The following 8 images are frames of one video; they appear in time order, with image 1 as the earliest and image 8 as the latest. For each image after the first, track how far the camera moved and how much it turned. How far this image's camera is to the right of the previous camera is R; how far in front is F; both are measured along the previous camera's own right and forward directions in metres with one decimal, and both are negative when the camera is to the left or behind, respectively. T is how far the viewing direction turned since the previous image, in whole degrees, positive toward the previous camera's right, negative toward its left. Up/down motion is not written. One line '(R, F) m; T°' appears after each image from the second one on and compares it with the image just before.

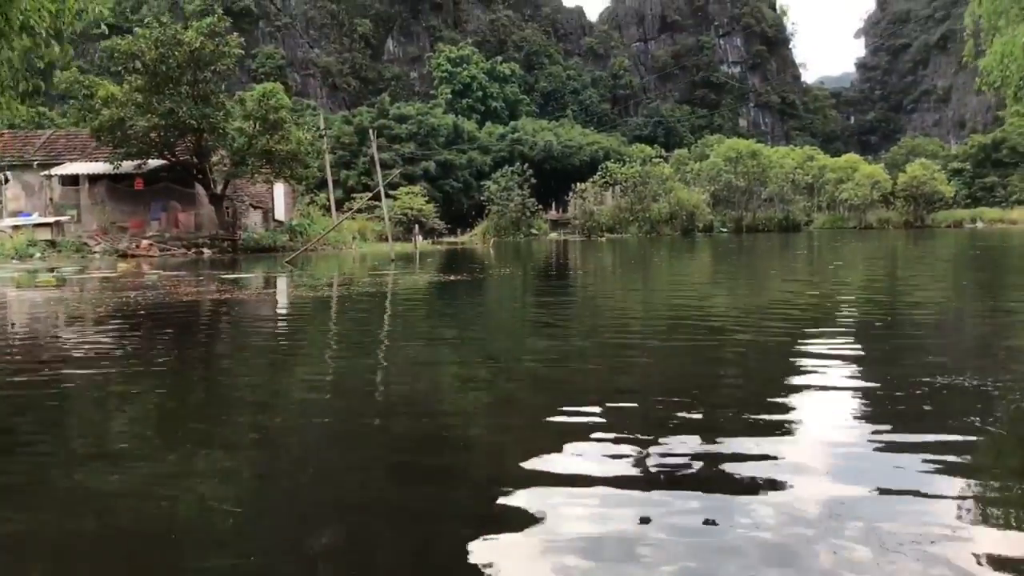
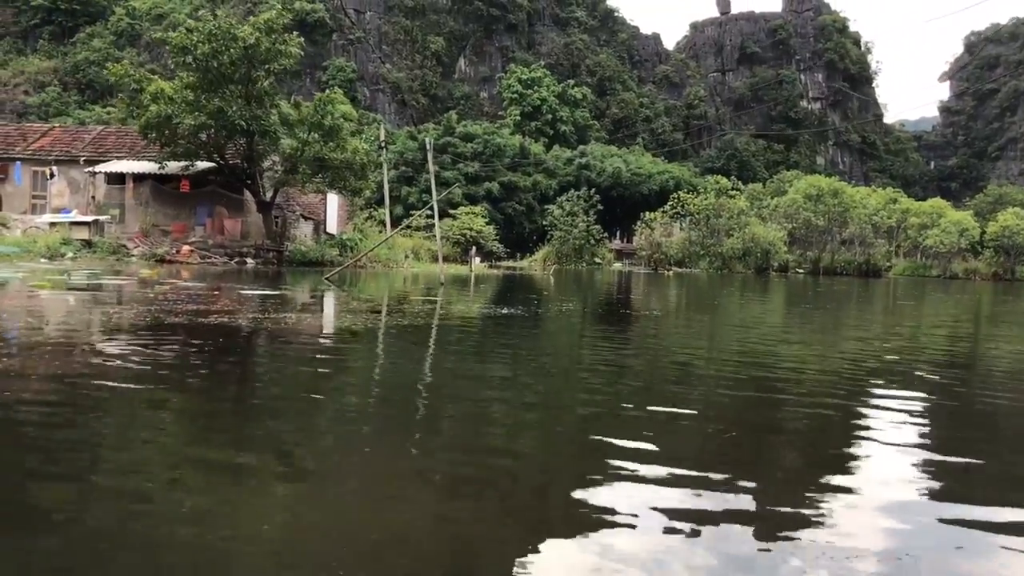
(-0.1, +1.3) m; -4°
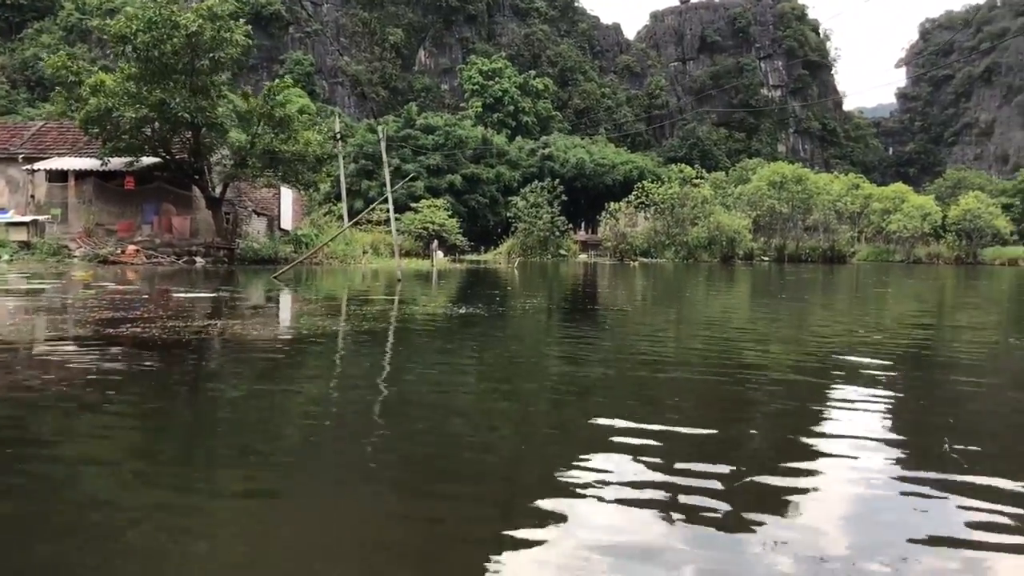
(+0.1, +0.5) m; +2°
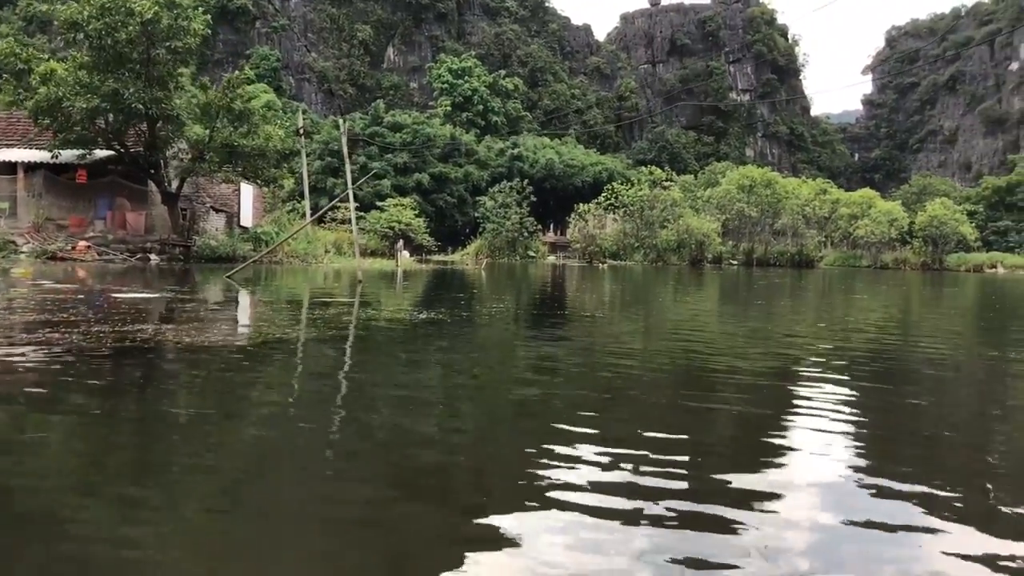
(0.0, +0.4) m; +2°
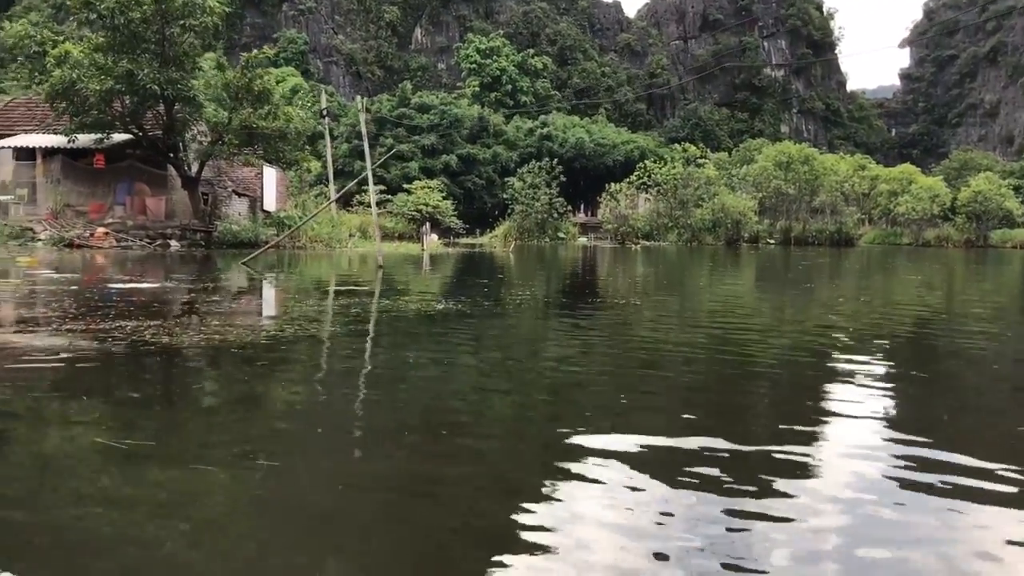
(0.0, +0.5) m; -2°
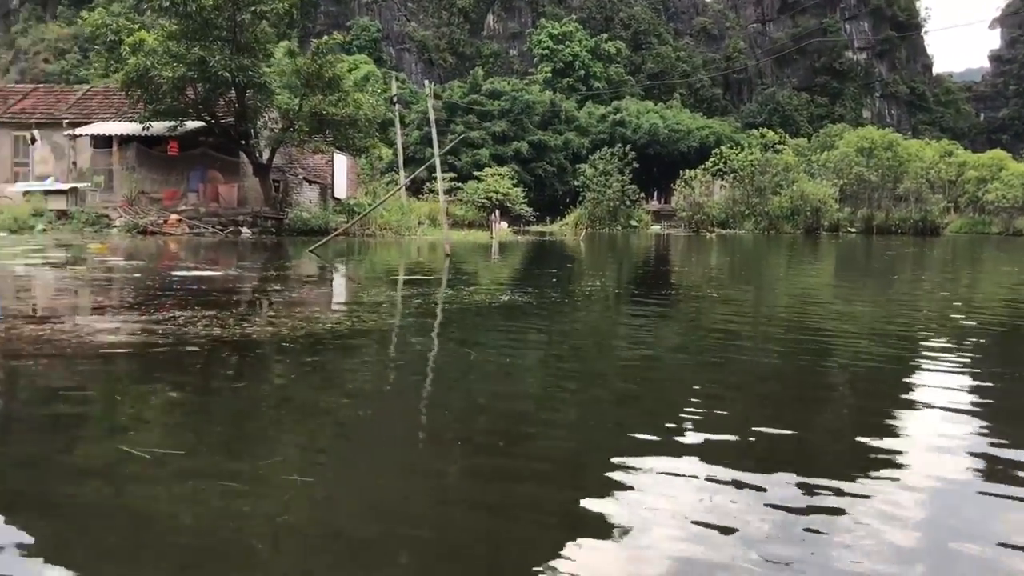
(0.0, +0.3) m; -4°
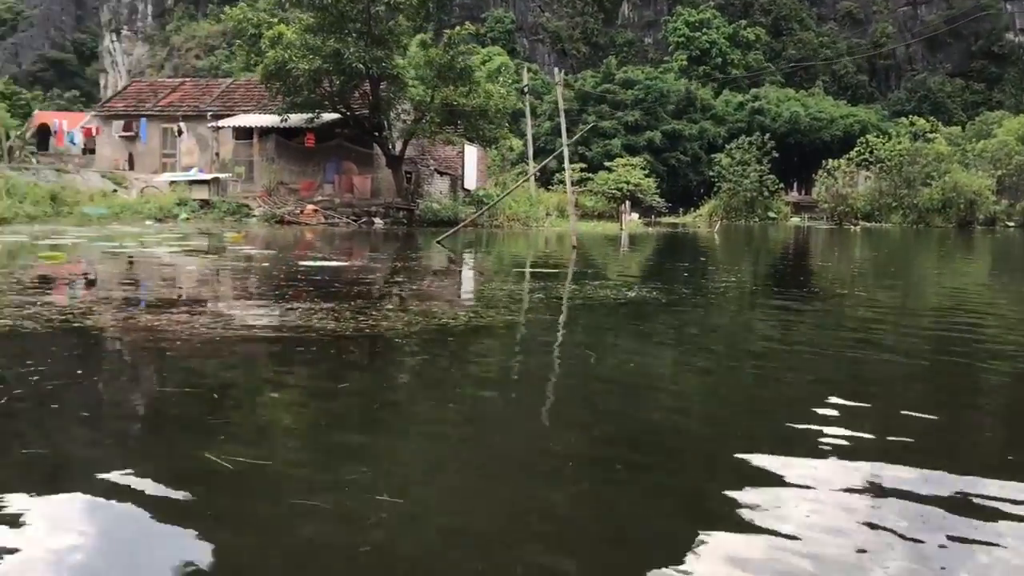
(0.0, +0.2) m; -8°
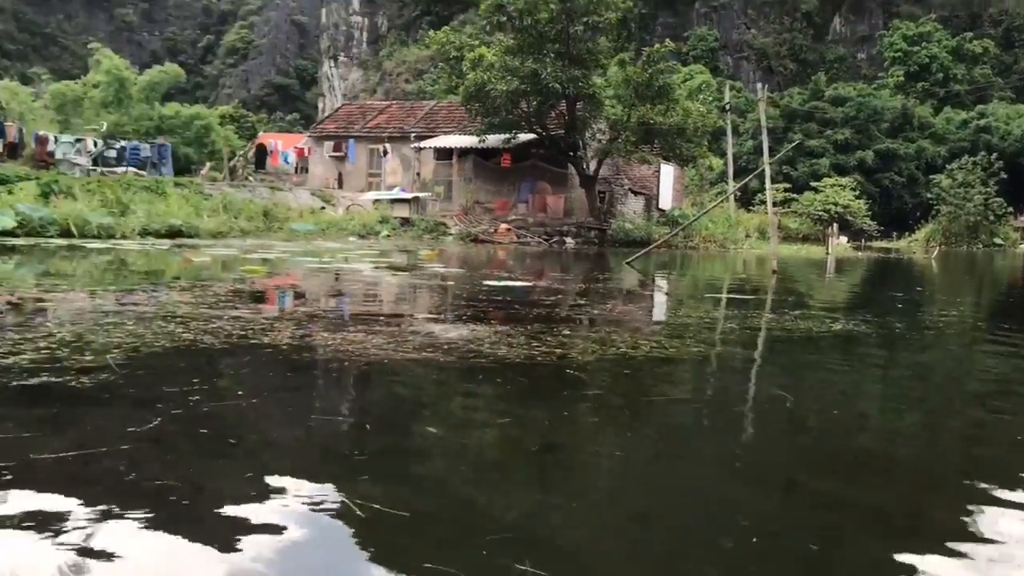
(0.0, +0.2) m; -12°
